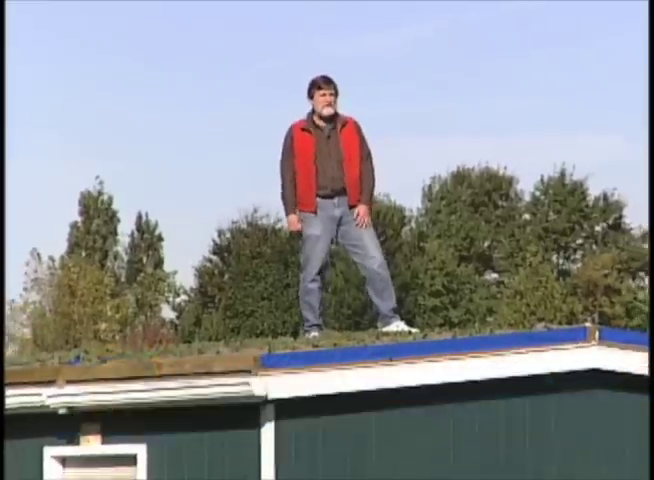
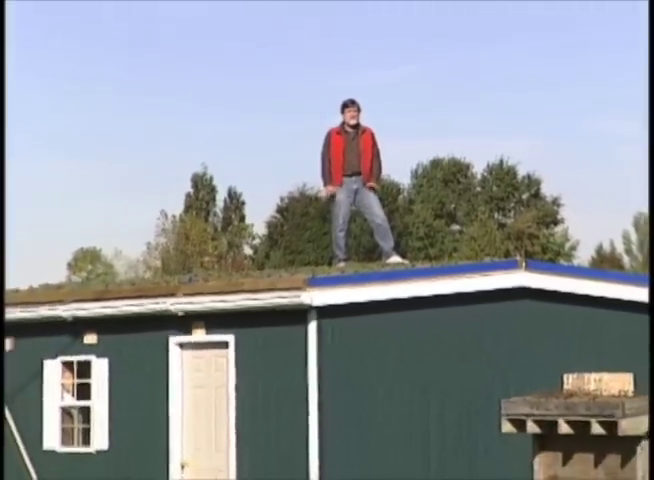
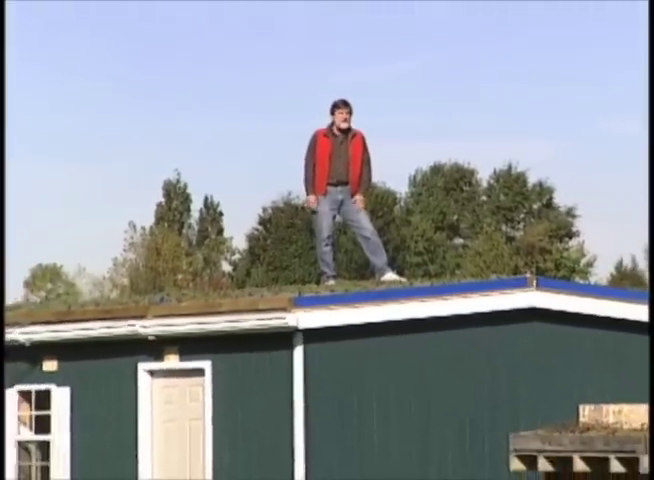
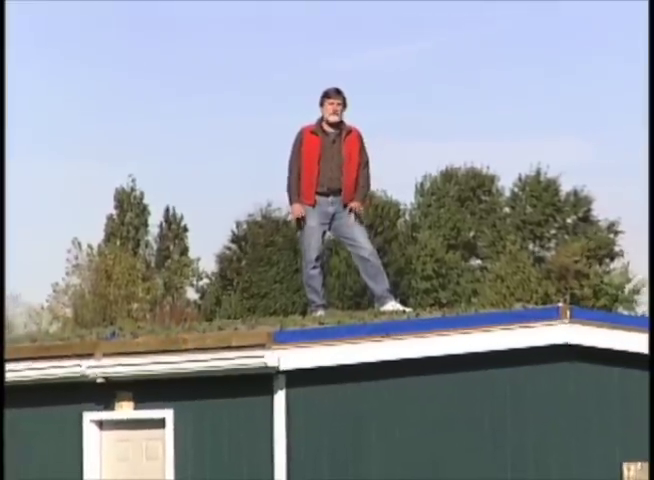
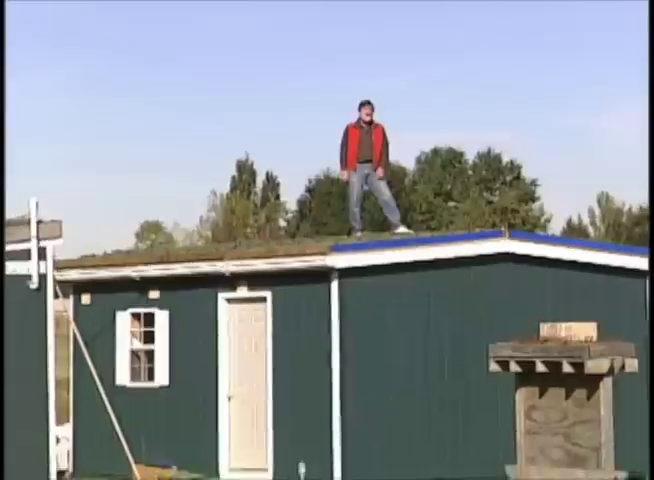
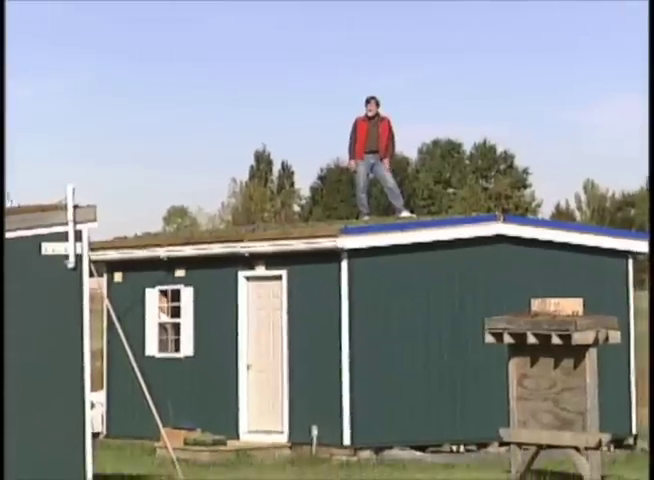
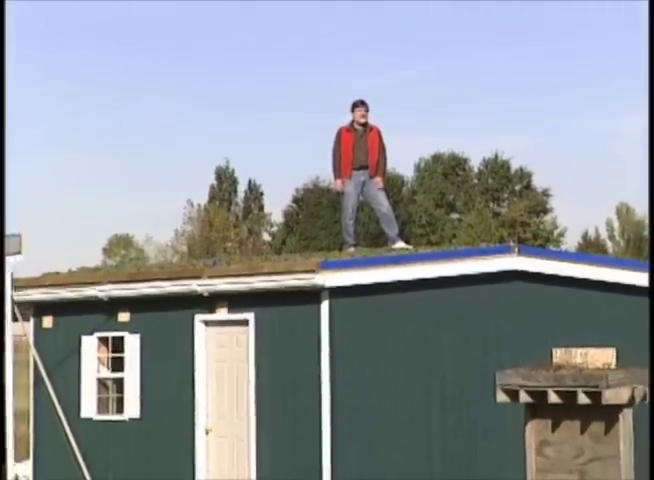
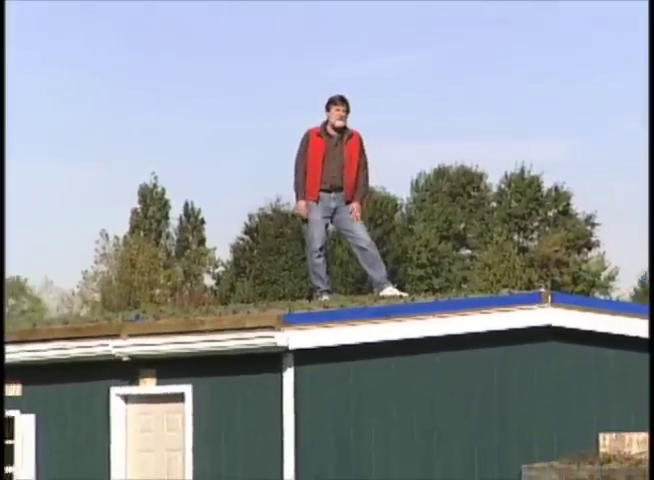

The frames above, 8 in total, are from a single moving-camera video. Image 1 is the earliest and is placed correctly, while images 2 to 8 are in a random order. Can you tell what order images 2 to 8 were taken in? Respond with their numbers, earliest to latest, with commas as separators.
4, 8, 3, 2, 7, 5, 6
